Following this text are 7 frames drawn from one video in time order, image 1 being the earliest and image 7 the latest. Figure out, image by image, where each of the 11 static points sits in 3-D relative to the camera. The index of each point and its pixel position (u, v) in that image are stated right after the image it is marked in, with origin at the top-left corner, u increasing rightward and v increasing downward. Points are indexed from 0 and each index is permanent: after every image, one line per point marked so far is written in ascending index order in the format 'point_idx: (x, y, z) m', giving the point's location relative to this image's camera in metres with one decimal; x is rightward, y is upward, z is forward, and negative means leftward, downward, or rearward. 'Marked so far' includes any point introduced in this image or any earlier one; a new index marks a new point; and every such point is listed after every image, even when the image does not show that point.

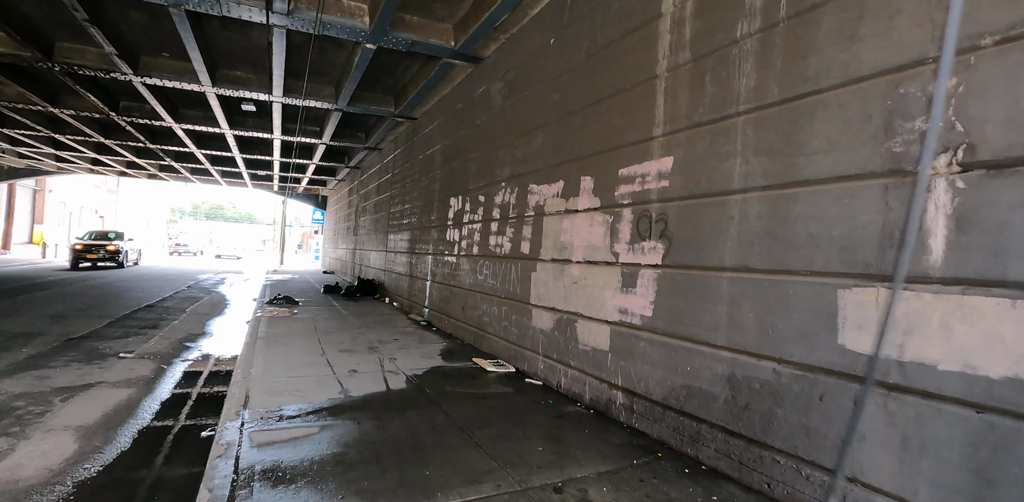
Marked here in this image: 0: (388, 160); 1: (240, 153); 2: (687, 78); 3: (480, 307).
0: (-3.2, +2.4, +11.0) m
1: (-8.5, +3.1, +12.8) m
2: (+1.4, +1.4, +3.4) m
3: (-0.4, -0.8, +5.9) m
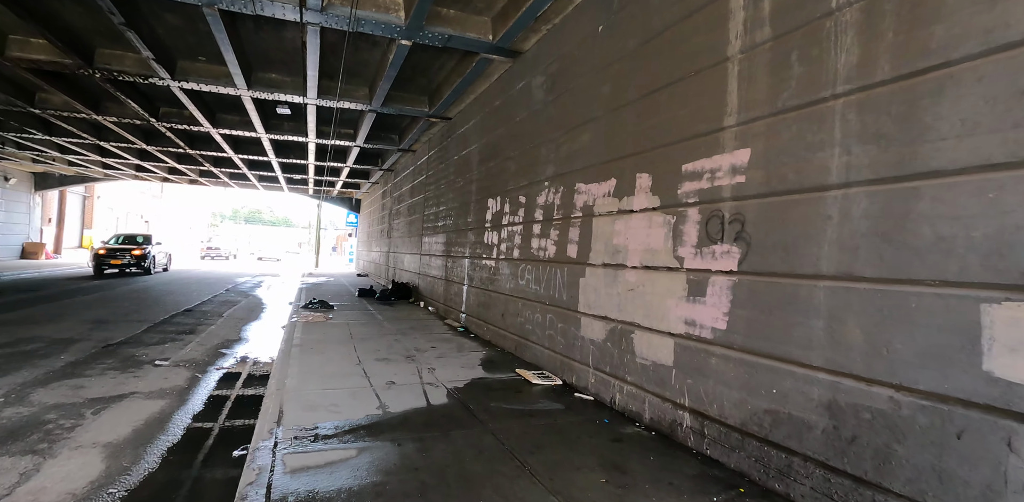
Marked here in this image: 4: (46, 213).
0: (-2.3, +2.4, +10.9) m
1: (-7.5, +3.0, +13.0) m
2: (+1.8, +1.4, +2.9) m
3: (+0.2, -0.8, +5.5) m
4: (-19.4, +1.6, +16.9) m
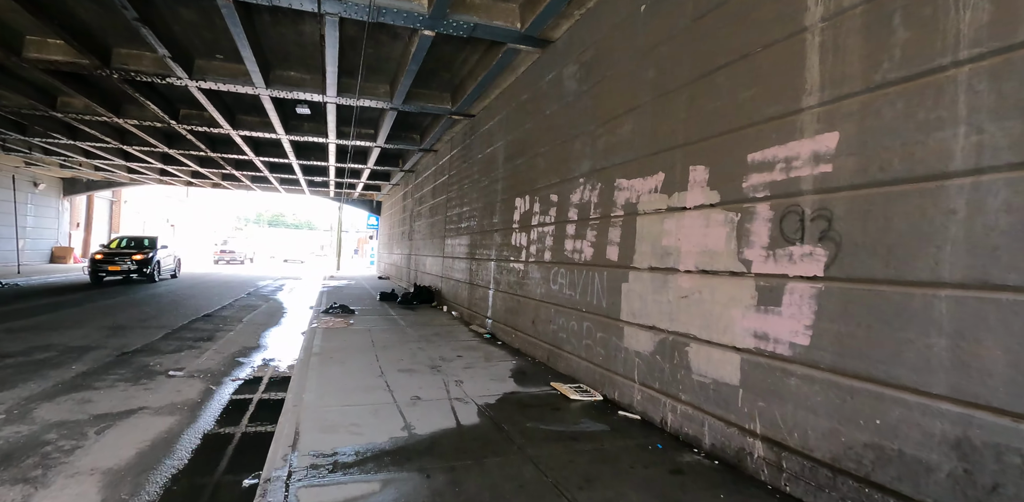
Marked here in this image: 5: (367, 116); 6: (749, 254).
0: (-1.7, +2.3, +10.6) m
1: (-6.8, +2.9, +12.9) m
2: (+2.1, +1.4, +2.5) m
3: (+0.5, -0.9, +5.1) m
4: (-18.6, +1.4, +17.3) m
5: (-3.5, +3.2, +9.8) m
6: (+1.7, 0.0, +3.0) m
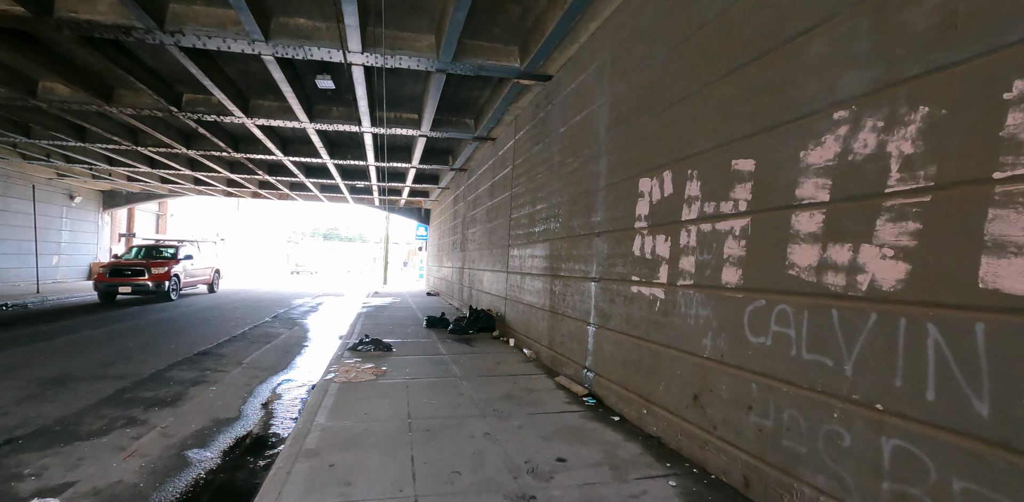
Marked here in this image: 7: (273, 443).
0: (-0.1, +2.0, +8.2) m
1: (-4.9, +2.5, +11.1) m
2: (+2.8, +1.4, -0.3) m
3: (+1.6, -1.0, +2.5) m
4: (-16.1, +0.8, +16.8) m
5: (-1.9, +3.0, +7.7) m
6: (+2.5, -0.1, +0.2) m
7: (-2.1, -1.7, +3.5) m
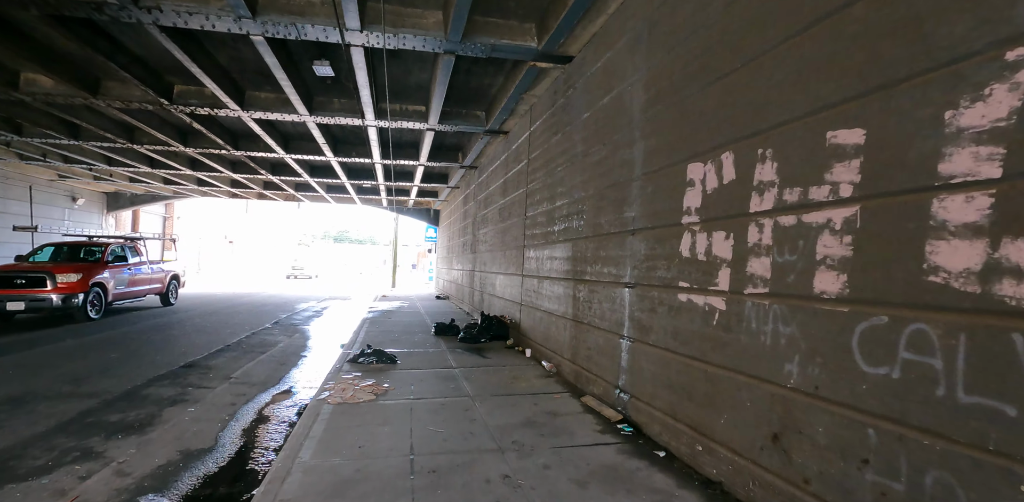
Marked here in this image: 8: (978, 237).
0: (+0.2, +2.0, +7.6) m
1: (-4.6, +2.4, +10.6) m
2: (+2.9, +1.4, -1.0) m
3: (+1.7, -1.0, +1.8) m
4: (-15.7, +0.7, +16.5) m
5: (-1.7, +3.0, +7.1) m
6: (+2.5, 0.0, -0.5) m
7: (-1.9, -1.7, +2.9) m
8: (+1.8, +0.1, +1.6) m
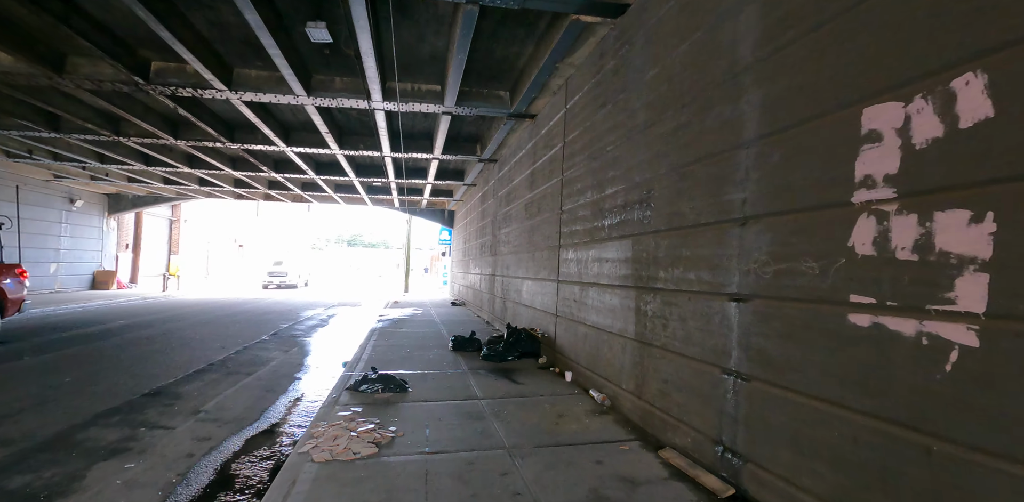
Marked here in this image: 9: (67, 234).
0: (+0.6, +2.0, +6.4) m
1: (-4.0, +2.4, +9.6) m
2: (+3.1, +1.4, -2.2) m
3: (+2.0, -0.9, +0.6) m
4: (-14.9, +0.5, +15.8) m
5: (-1.2, +2.9, +6.0) m
6: (+2.8, 0.0, -1.7) m
7: (-1.5, -1.7, +1.8) m
8: (+2.1, +0.1, +0.4) m
9: (-14.1, +0.5, +13.0) m
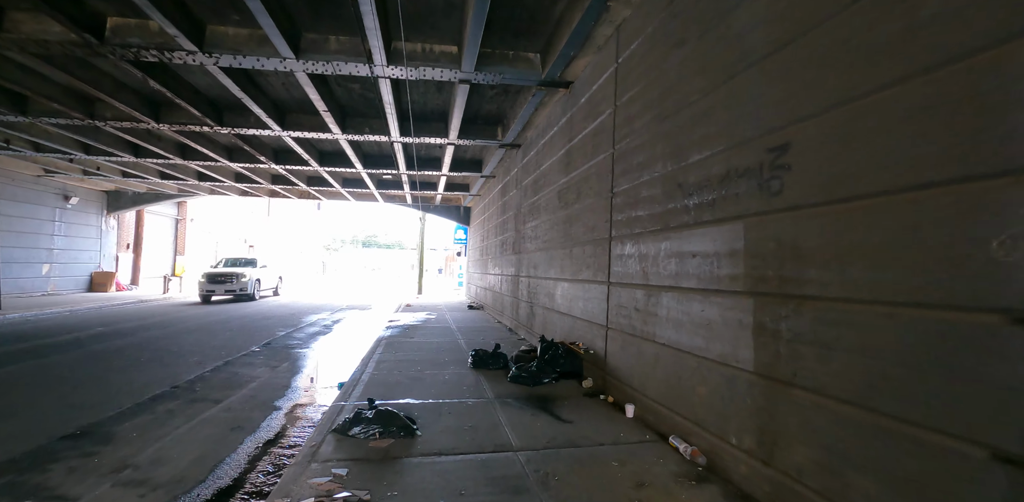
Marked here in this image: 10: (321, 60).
0: (+1.1, +2.1, +5.2) m
1: (-3.5, +2.4, +8.4) m
2: (+3.2, +1.5, -3.6) m
3: (+2.3, -0.8, -0.7) m
4: (-14.1, +0.5, +15.0) m
5: (-0.8, +3.0, +4.8) m
6: (+2.9, +0.1, -3.1) m
7: (-1.2, -1.6, +0.6) m
8: (+2.4, +0.2, -0.9) m
9: (-13.5, +0.5, +12.2) m
10: (-2.6, +2.6, +5.6) m
